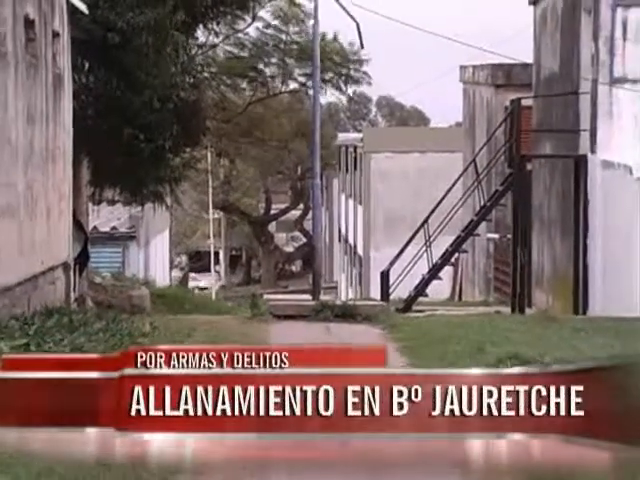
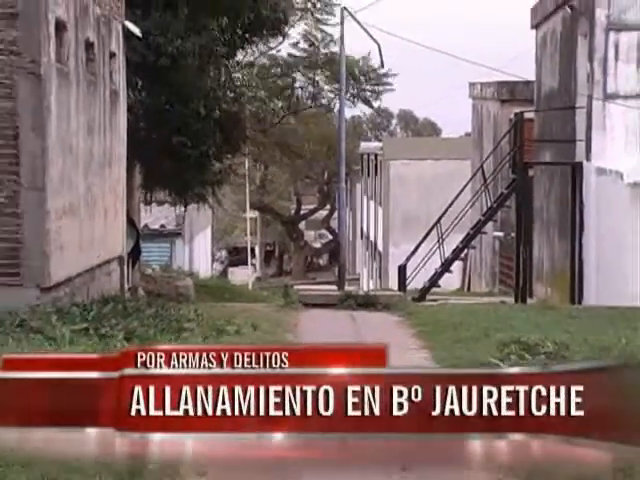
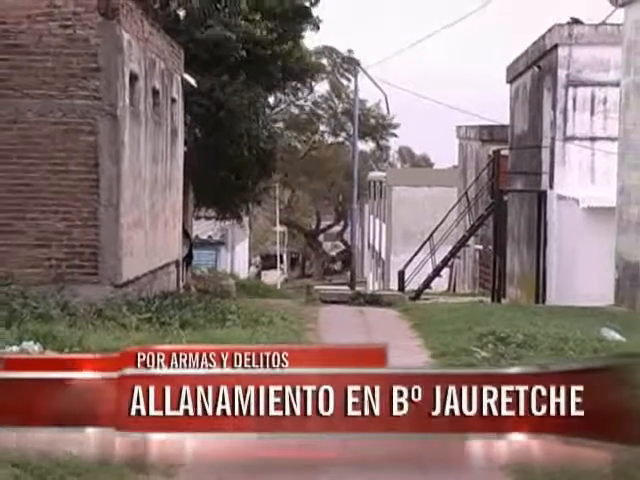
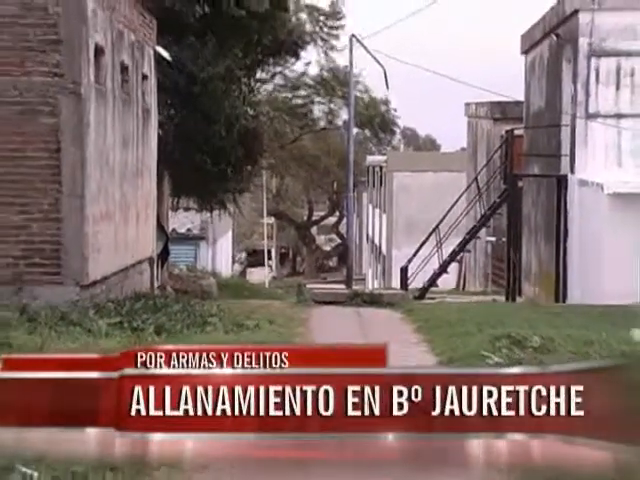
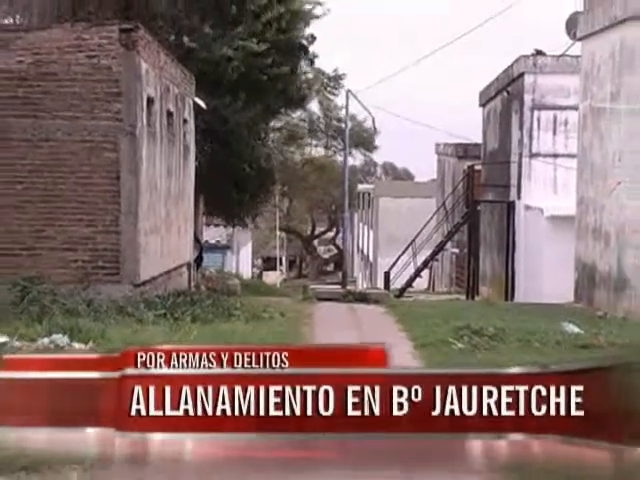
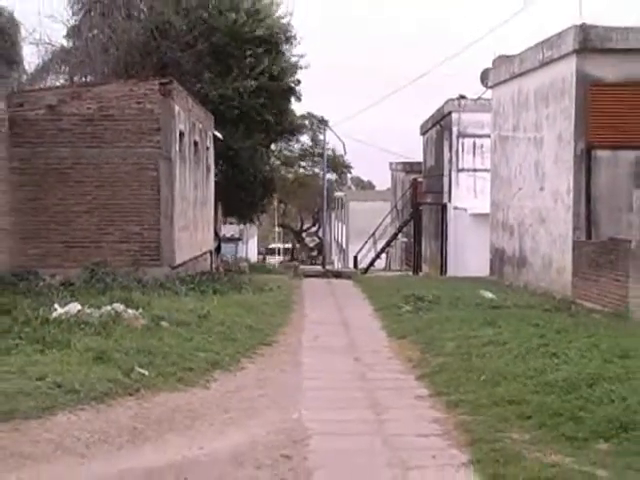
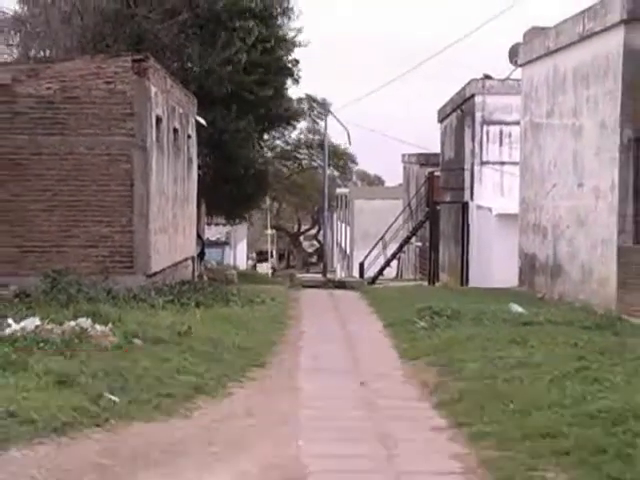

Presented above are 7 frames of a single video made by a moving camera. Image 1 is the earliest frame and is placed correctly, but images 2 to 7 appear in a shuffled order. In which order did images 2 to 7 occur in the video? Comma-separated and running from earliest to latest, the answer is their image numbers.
2, 4, 3, 5, 7, 6
